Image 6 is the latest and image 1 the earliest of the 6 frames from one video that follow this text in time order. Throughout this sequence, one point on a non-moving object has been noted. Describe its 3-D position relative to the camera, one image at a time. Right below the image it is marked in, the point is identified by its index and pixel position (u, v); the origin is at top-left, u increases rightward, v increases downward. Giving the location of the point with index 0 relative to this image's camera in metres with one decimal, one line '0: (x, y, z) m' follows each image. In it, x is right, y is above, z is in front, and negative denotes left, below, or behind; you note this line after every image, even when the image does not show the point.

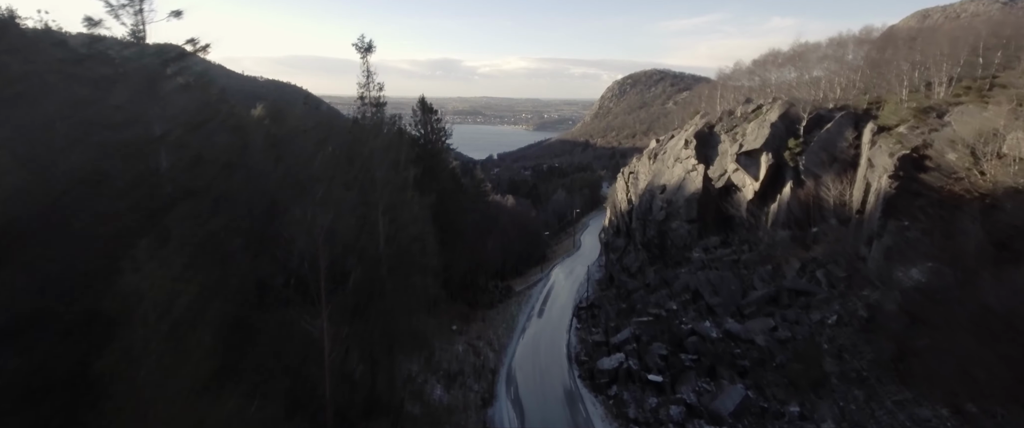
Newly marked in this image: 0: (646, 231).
0: (+5.1, -0.7, +20.0) m
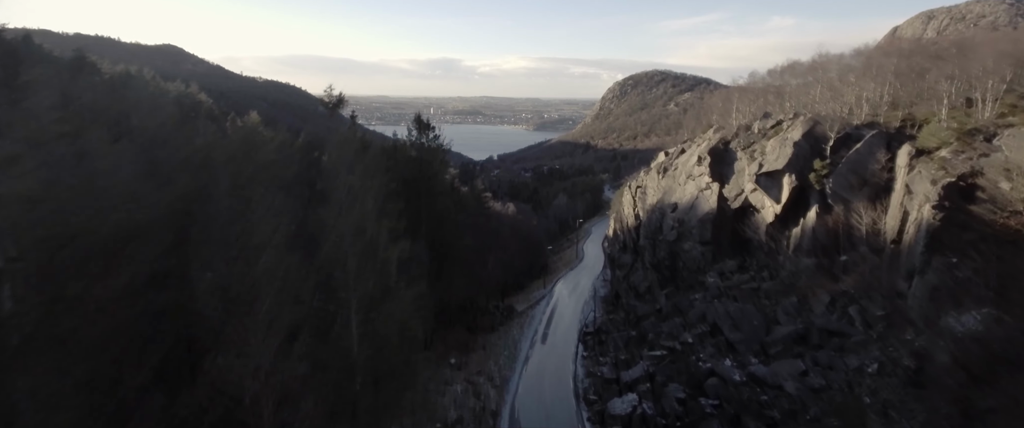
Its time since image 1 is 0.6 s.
0: (+5.2, -1.4, +18.9) m
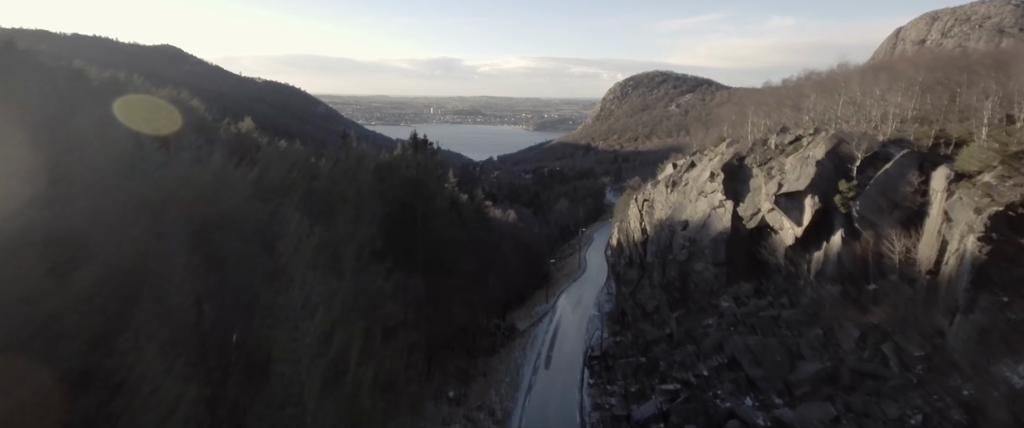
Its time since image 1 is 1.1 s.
0: (+5.2, -2.0, +18.0) m
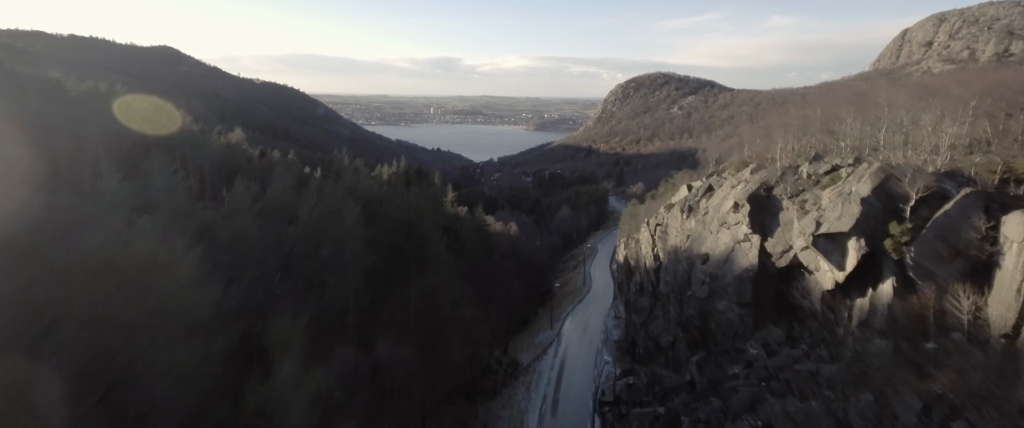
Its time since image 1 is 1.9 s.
0: (+5.3, -2.9, +16.5) m
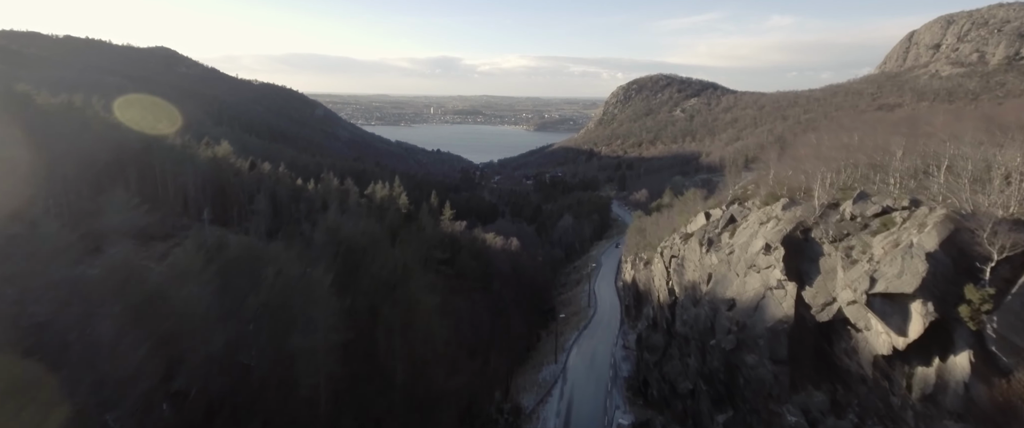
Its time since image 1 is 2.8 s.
0: (+5.4, -3.9, +14.8) m
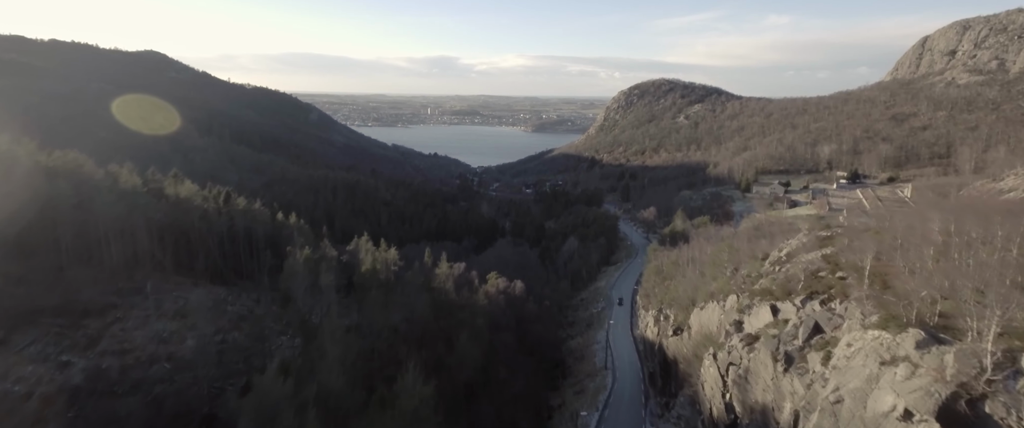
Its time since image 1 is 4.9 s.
0: (+5.8, -6.5, +10.7) m
